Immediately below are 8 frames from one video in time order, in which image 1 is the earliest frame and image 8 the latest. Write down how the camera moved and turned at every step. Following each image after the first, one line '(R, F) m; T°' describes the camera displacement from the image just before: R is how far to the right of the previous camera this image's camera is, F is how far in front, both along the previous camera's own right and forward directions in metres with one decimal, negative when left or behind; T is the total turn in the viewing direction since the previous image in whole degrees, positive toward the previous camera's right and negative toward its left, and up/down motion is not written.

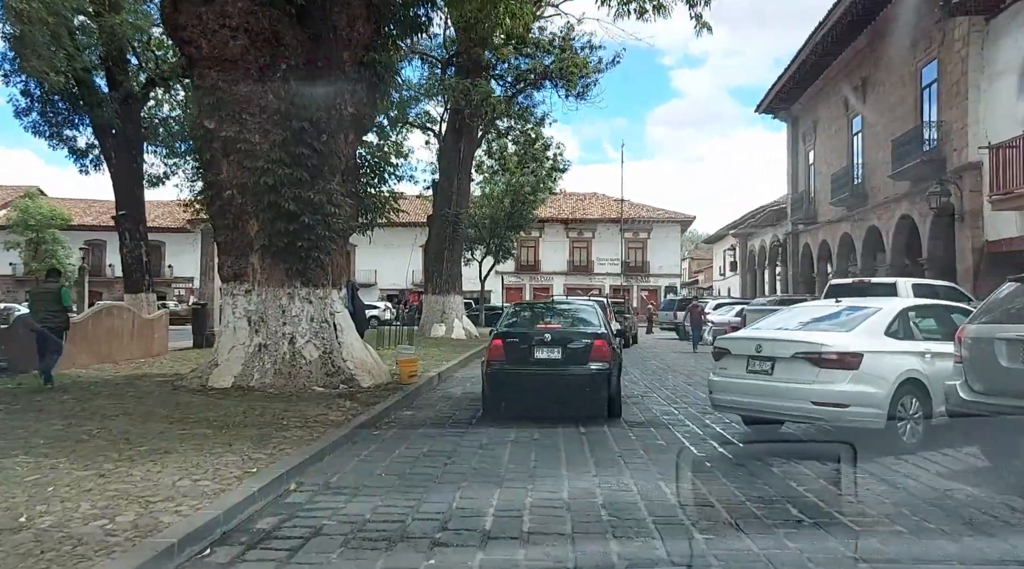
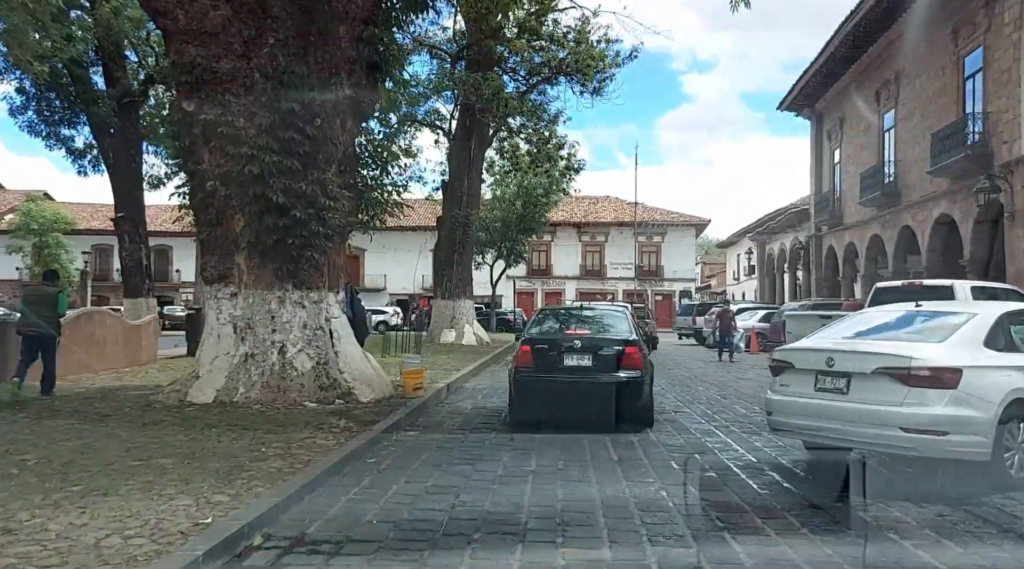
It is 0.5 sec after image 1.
(-0.1, +1.3) m; -1°
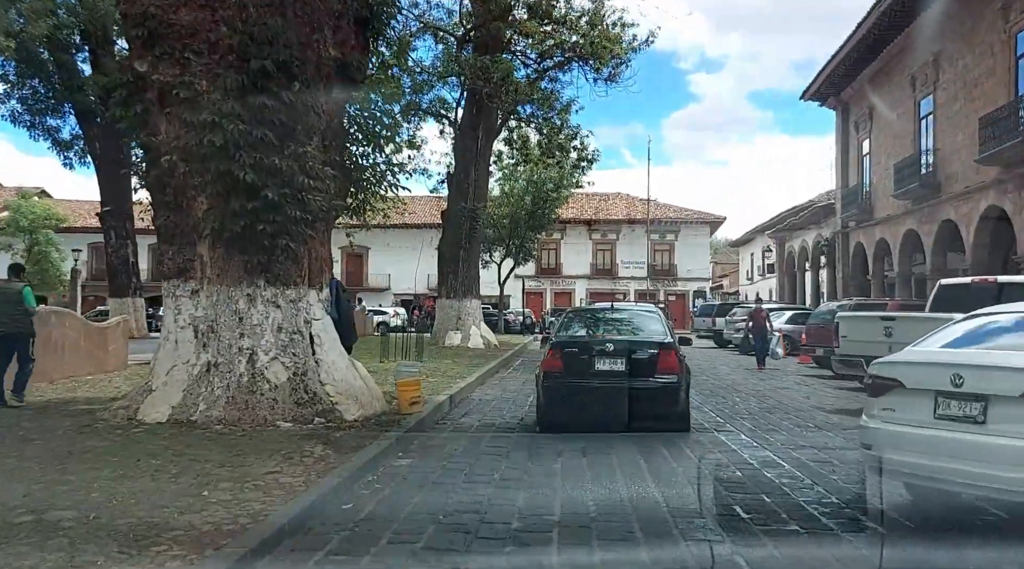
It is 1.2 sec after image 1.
(-0.1, +1.7) m; -1°
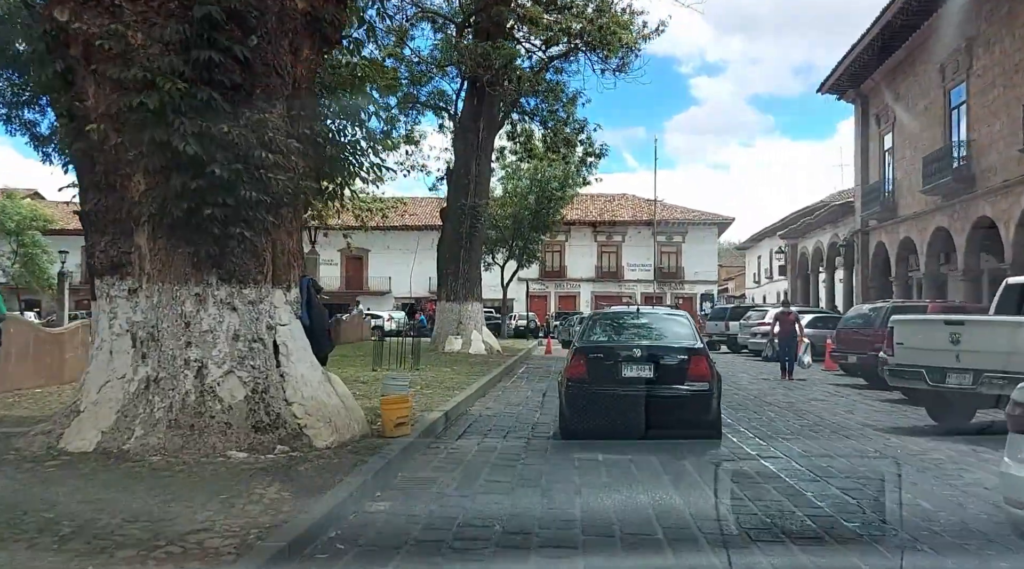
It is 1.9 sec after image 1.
(0.0, +1.5) m; 0°
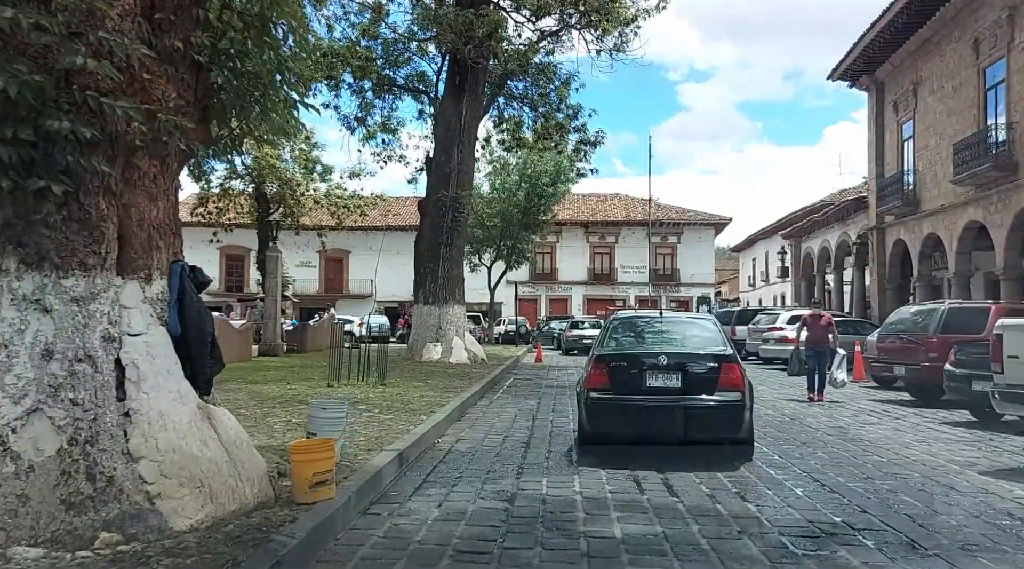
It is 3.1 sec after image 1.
(+0.1, +2.6) m; +1°
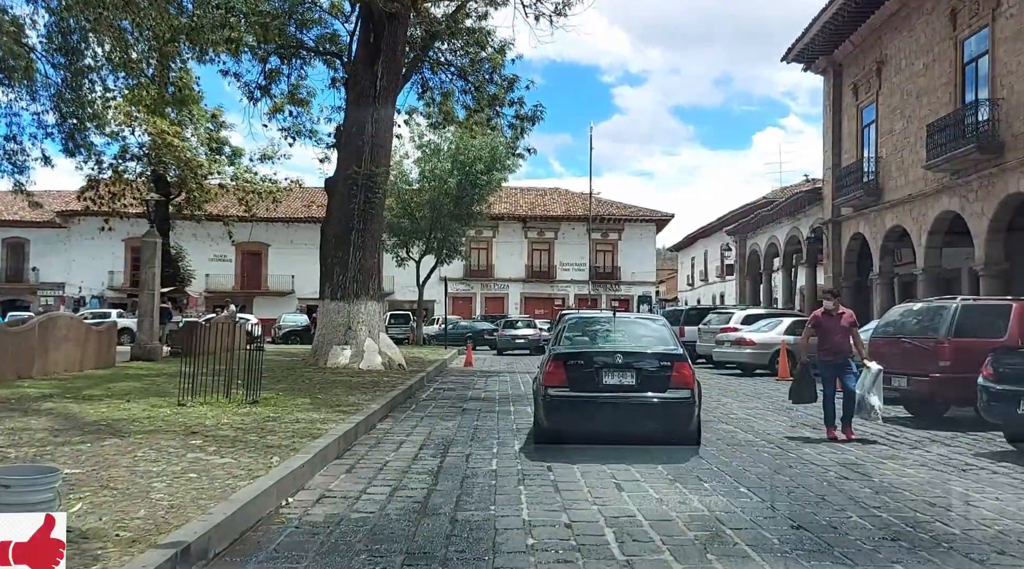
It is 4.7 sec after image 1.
(+0.3, +2.9) m; +4°
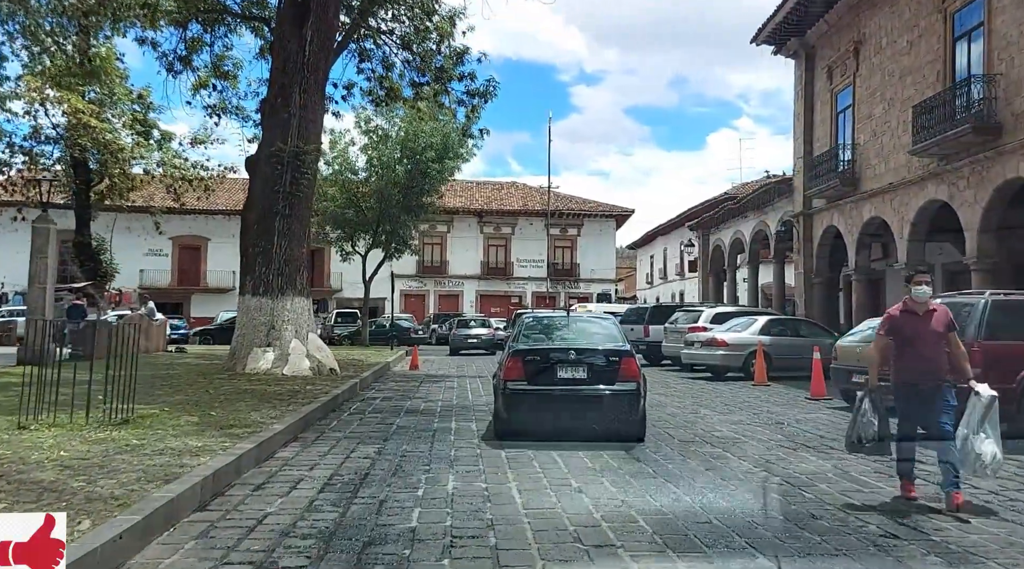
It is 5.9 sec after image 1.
(+0.2, +2.0) m; +3°
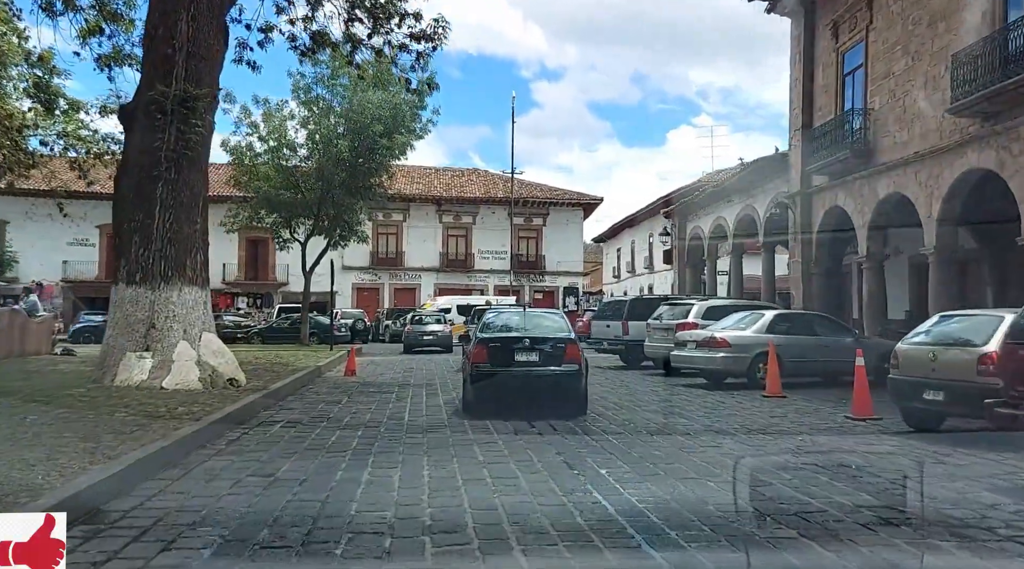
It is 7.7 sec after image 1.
(+0.2, +3.5) m; +2°
